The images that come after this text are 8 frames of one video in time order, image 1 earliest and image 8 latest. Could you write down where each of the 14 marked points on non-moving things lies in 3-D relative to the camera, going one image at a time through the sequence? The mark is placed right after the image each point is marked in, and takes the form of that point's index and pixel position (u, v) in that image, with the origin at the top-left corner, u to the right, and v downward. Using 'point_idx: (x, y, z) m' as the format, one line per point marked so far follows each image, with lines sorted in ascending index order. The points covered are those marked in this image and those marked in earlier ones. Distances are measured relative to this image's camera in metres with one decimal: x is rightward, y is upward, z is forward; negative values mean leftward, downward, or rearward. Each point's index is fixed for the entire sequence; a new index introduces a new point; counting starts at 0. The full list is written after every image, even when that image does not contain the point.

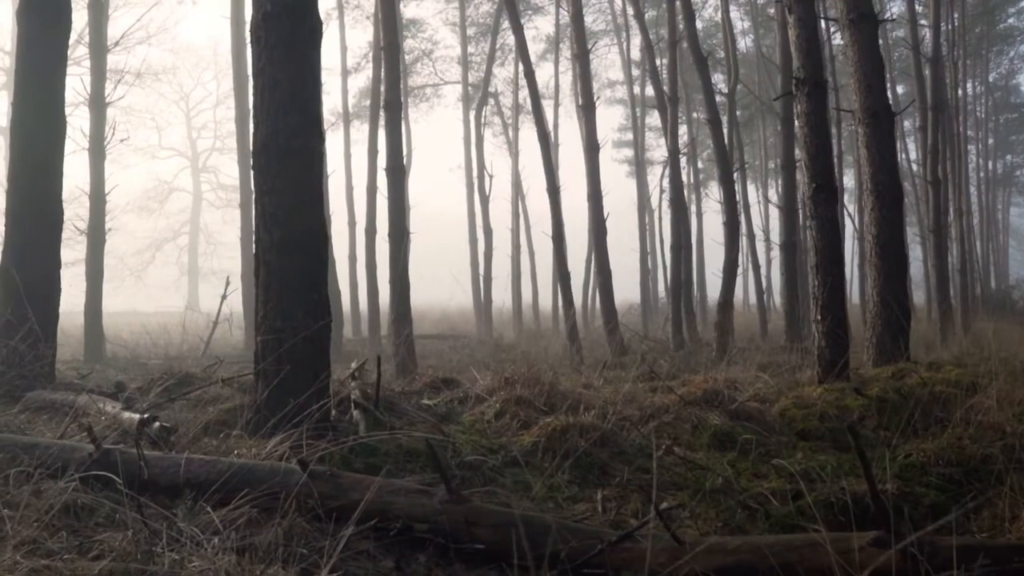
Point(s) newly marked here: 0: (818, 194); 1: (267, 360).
0: (+2.9, +0.9, +8.1) m
1: (-1.6, -0.5, +5.5) m
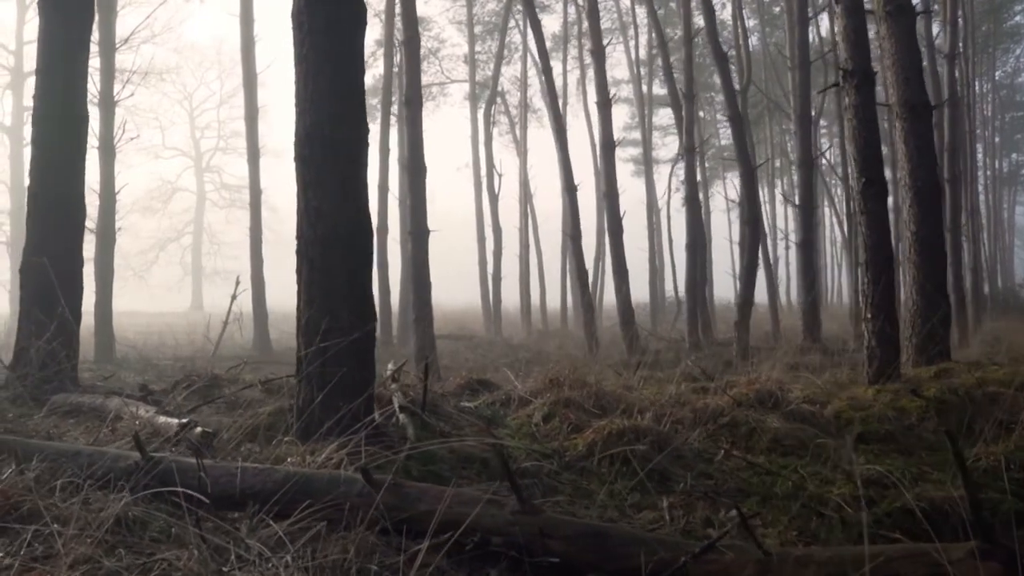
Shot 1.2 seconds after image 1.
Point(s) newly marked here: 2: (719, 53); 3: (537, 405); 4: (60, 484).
0: (+3.3, +0.9, +7.8) m
1: (-1.2, -0.5, +5.3) m
2: (+4.4, +4.9, +17.8) m
3: (+0.2, -0.9, +6.5) m
4: (-2.0, -0.9, +3.8) m
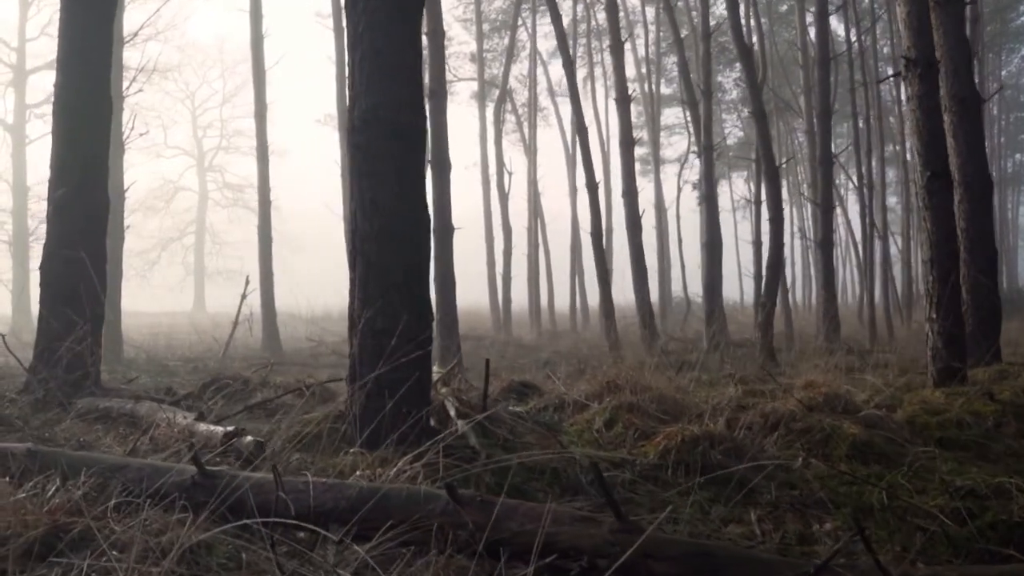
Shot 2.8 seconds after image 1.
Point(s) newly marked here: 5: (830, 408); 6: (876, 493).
0: (+3.7, +0.9, +7.4) m
1: (-0.8, -0.4, +4.9) m
2: (+4.7, +4.9, +17.4) m
3: (+0.6, -0.9, +6.1) m
4: (-1.6, -0.9, +3.4) m
5: (+2.4, -0.9, +6.5) m
6: (+2.1, -1.2, +5.0) m
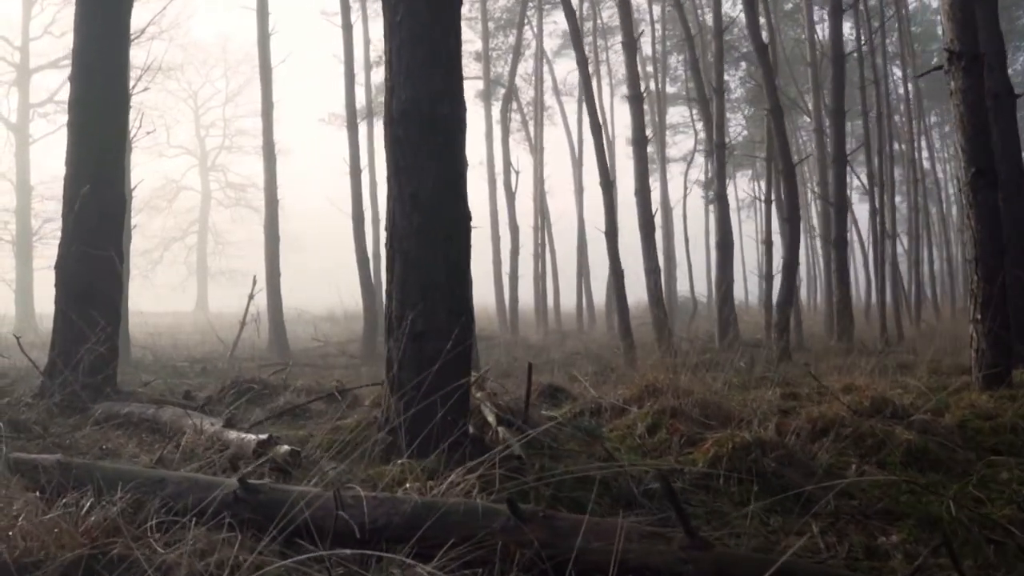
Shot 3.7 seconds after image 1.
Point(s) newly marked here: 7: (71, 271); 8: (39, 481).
0: (+3.9, +0.9, +7.2) m
1: (-0.6, -0.4, +4.7) m
2: (+5.0, +4.9, +17.2) m
3: (+0.9, -0.9, +5.9) m
4: (-1.3, -0.9, +3.2) m
5: (+2.7, -0.9, +6.3) m
6: (+2.4, -1.2, +4.7) m
7: (-3.7, +0.1, +7.2) m
8: (-2.0, -0.8, +3.6) m
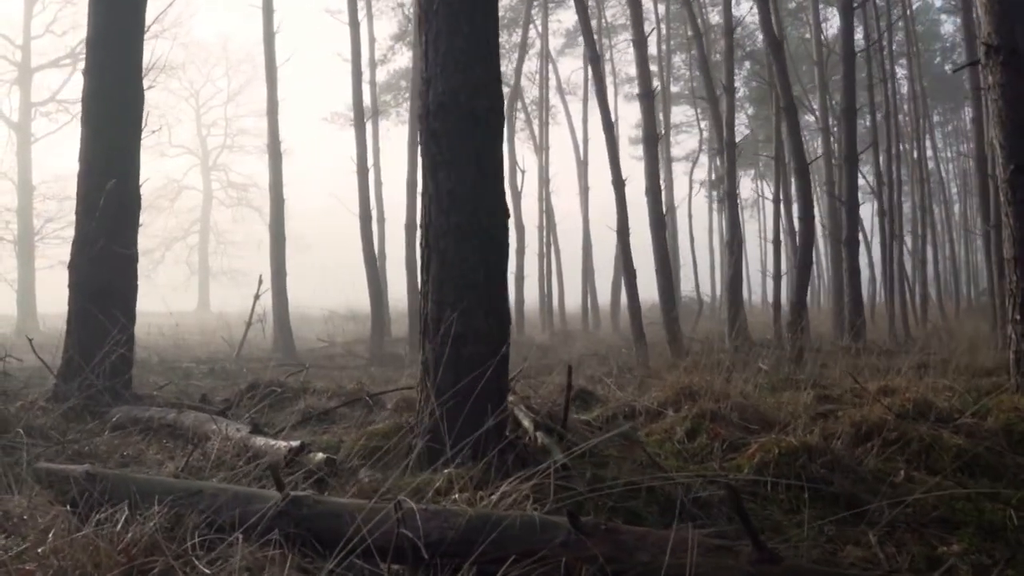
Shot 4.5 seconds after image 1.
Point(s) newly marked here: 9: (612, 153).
0: (+4.1, +0.9, +7.0) m
1: (-0.4, -0.4, +4.5) m
2: (+5.2, +4.9, +17.0) m
3: (+1.1, -0.9, +5.7) m
4: (-1.1, -0.9, +3.0) m
5: (+2.9, -0.9, +6.1) m
6: (+2.6, -1.2, +4.6) m
7: (-3.5, +0.1, +7.0) m
8: (-1.8, -0.8, +3.4) m
9: (+2.0, +2.7, +16.9) m
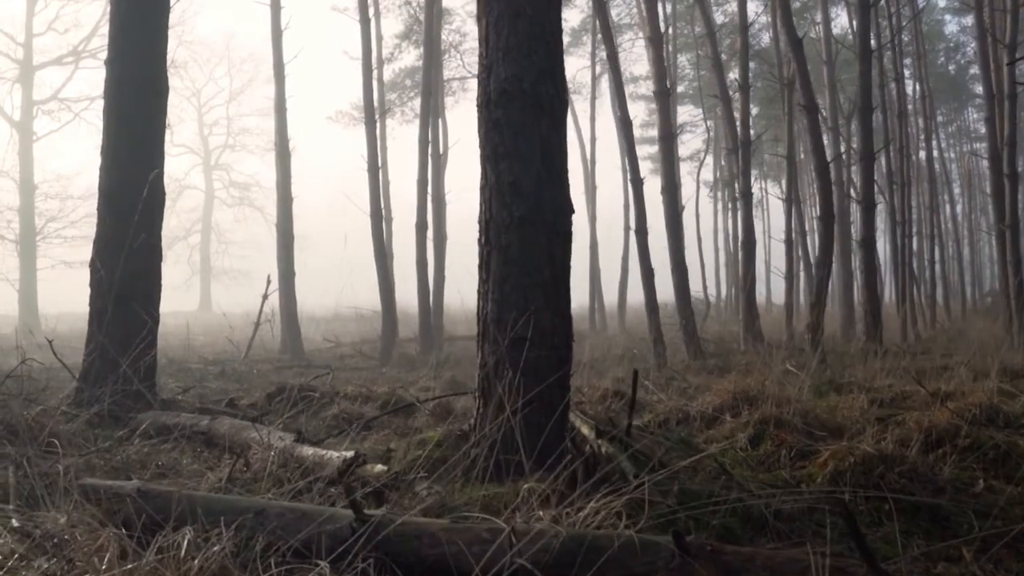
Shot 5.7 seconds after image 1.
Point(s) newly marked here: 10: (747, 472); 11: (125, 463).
0: (+4.5, +0.9, +6.7) m
1: (0.0, -0.4, +4.2) m
2: (+5.5, +4.9, +16.7) m
3: (+1.4, -0.9, +5.4) m
4: (-0.8, -0.9, +2.7) m
5: (+3.2, -0.9, +5.8) m
6: (+2.9, -1.2, +4.3) m
7: (-3.2, +0.1, +6.7) m
8: (-1.4, -0.8, +3.1) m
9: (+2.3, +2.7, +16.6) m
10: (+1.3, -1.0, +4.7) m
11: (-2.1, -1.0, +4.6) m
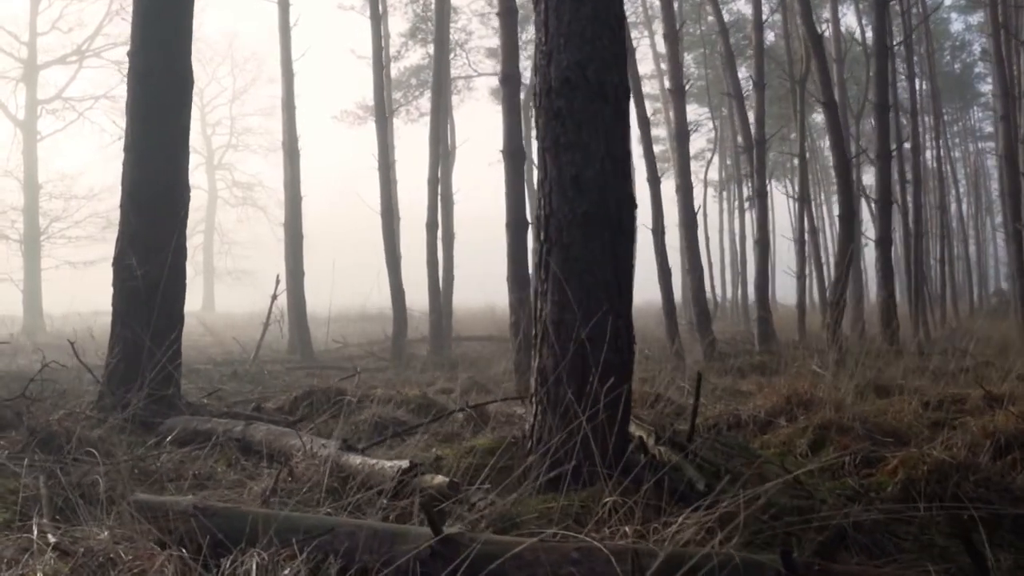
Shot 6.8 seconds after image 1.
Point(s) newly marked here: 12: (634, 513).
0: (+4.8, +0.9, +6.5) m
1: (+0.3, -0.4, +4.0) m
2: (+5.8, +4.9, +16.5) m
3: (+1.7, -0.9, +5.2) m
4: (-0.5, -0.9, +2.5) m
5: (+3.5, -0.9, +5.6) m
6: (+3.2, -1.2, +4.0) m
7: (-2.9, +0.1, +6.5) m
8: (-1.2, -0.8, +2.9) m
9: (+2.6, +2.7, +16.4) m
10: (+1.6, -1.0, +4.4) m
11: (-1.8, -0.9, +4.4) m
12: (+0.5, -0.9, +3.3) m
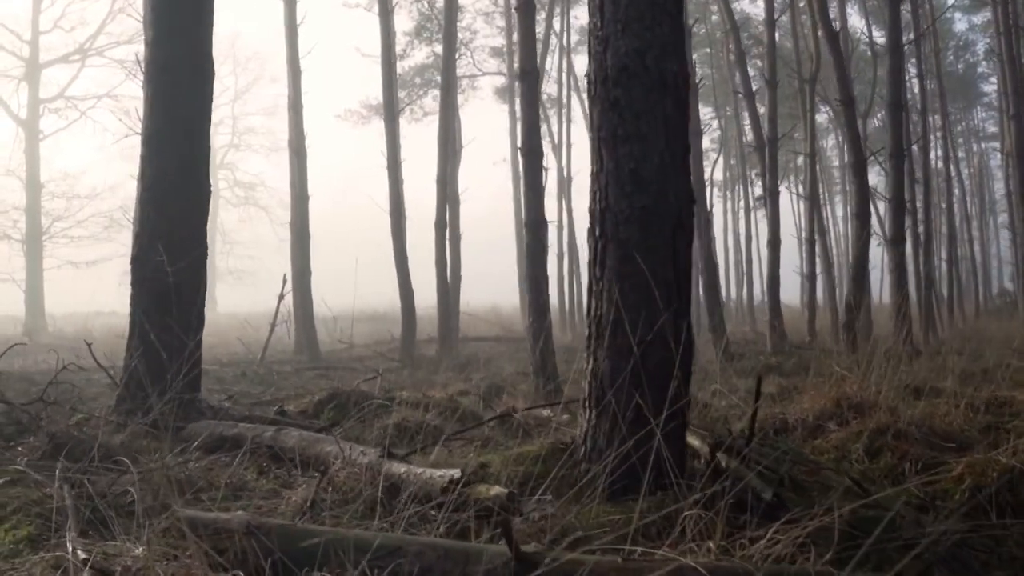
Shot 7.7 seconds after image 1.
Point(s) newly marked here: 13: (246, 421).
0: (+5.0, +0.9, +6.3) m
1: (+0.5, -0.4, +3.7) m
2: (+6.1, +4.9, +16.2) m
3: (+2.0, -0.9, +5.0) m
4: (-0.2, -0.9, +2.2) m
5: (+3.8, -0.9, +5.3) m
6: (+3.5, -1.2, +3.8) m
7: (-2.7, +0.1, +6.3) m
8: (-0.9, -0.8, +2.7) m
9: (+2.8, +2.7, +16.2) m
10: (+1.8, -1.0, +4.2) m
11: (-1.6, -0.9, +4.2) m
12: (+0.7, -0.9, +3.1) m
13: (-1.8, -0.9, +5.6) m
